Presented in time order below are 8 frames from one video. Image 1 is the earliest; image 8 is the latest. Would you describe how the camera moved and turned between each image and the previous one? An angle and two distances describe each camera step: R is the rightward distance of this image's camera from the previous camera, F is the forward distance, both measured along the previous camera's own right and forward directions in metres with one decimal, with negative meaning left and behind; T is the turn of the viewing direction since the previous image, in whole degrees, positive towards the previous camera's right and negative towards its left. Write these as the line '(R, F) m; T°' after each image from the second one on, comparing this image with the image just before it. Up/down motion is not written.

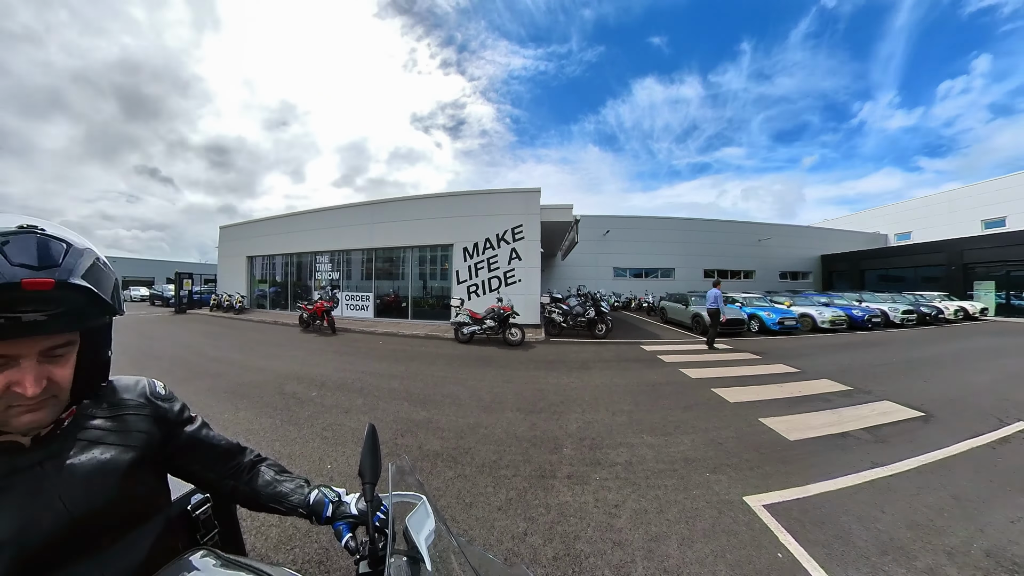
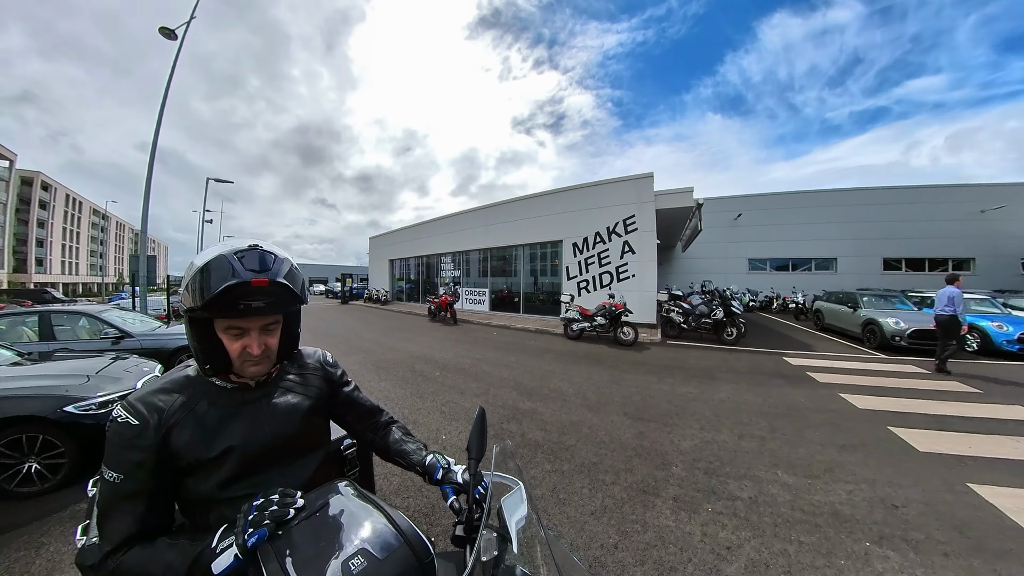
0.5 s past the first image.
(+0.4, +0.1) m; -27°
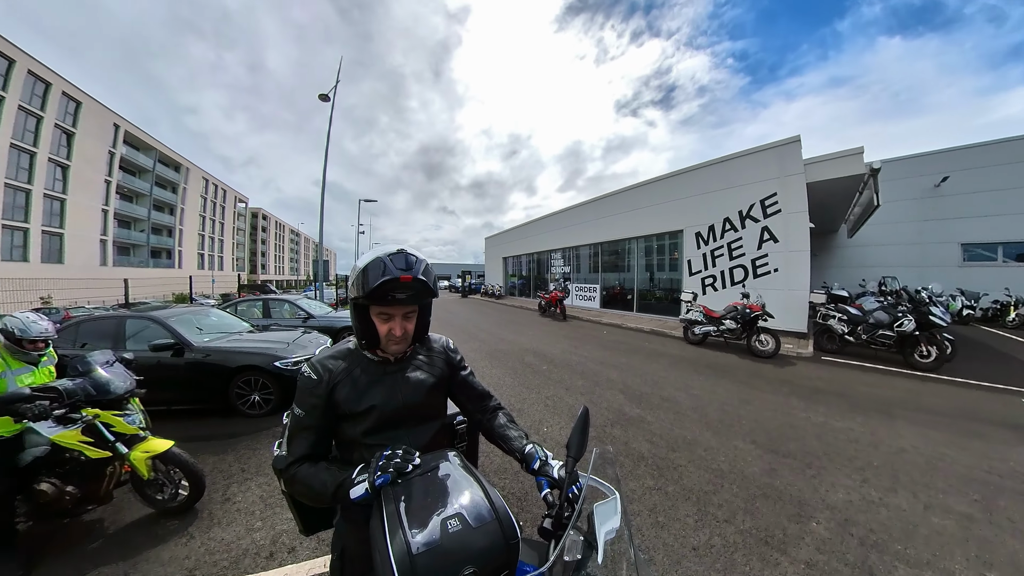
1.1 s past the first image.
(+0.4, +0.1) m; -27°
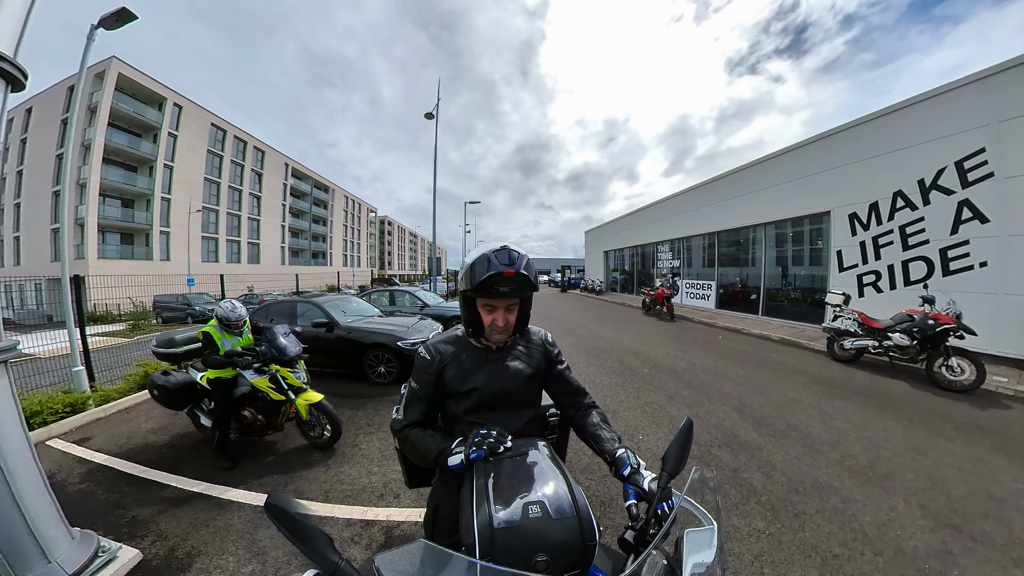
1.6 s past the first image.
(+0.3, +0.1) m; -24°
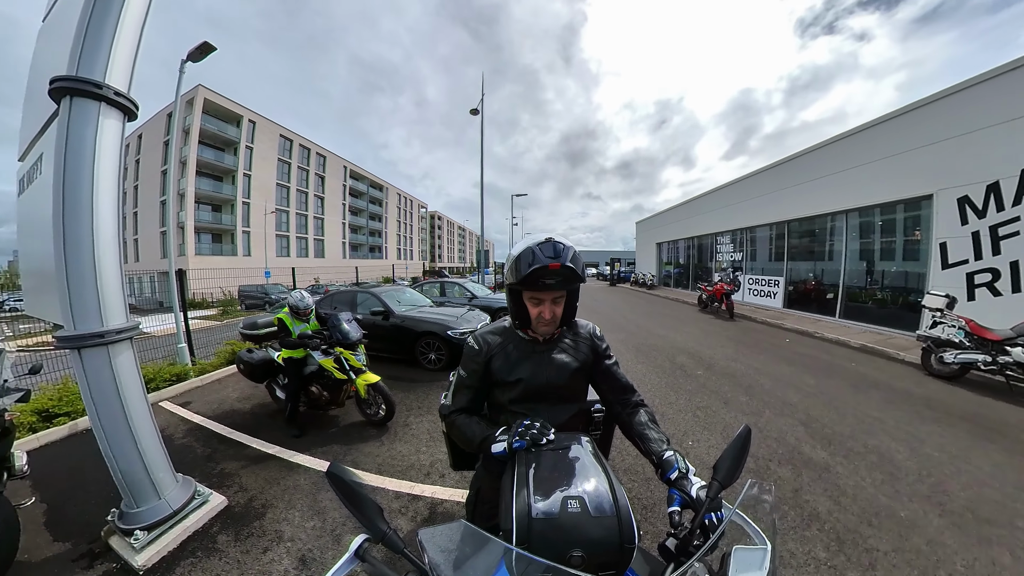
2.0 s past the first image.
(+0.2, 0.0) m; -11°
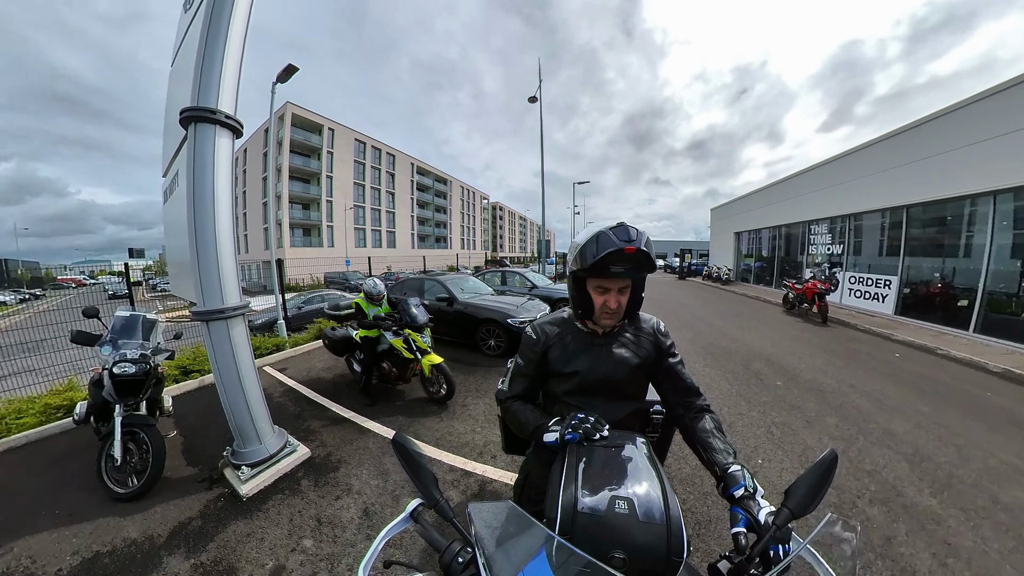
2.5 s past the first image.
(+0.2, 0.0) m; -15°
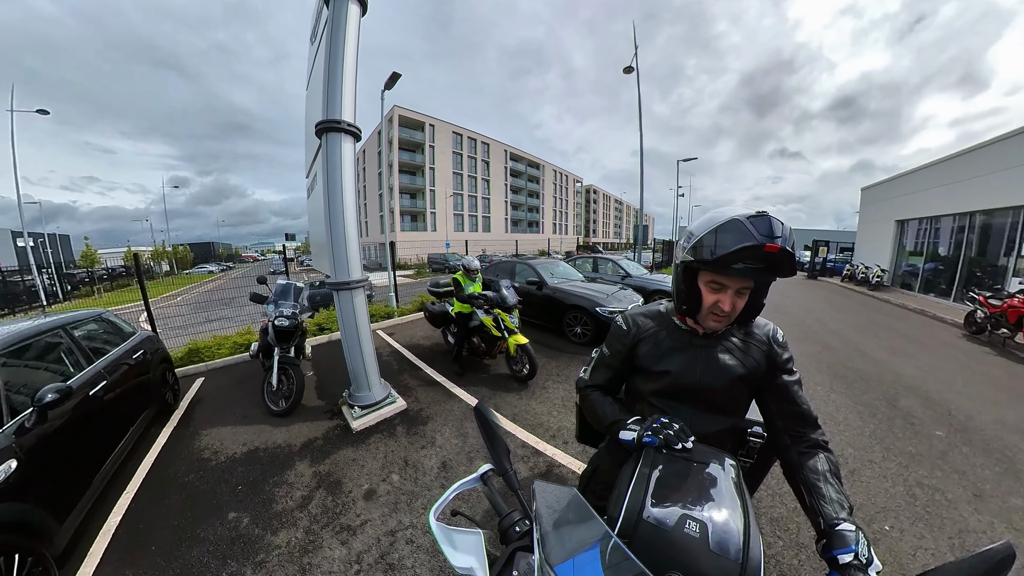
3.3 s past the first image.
(+0.3, +0.1) m; -22°
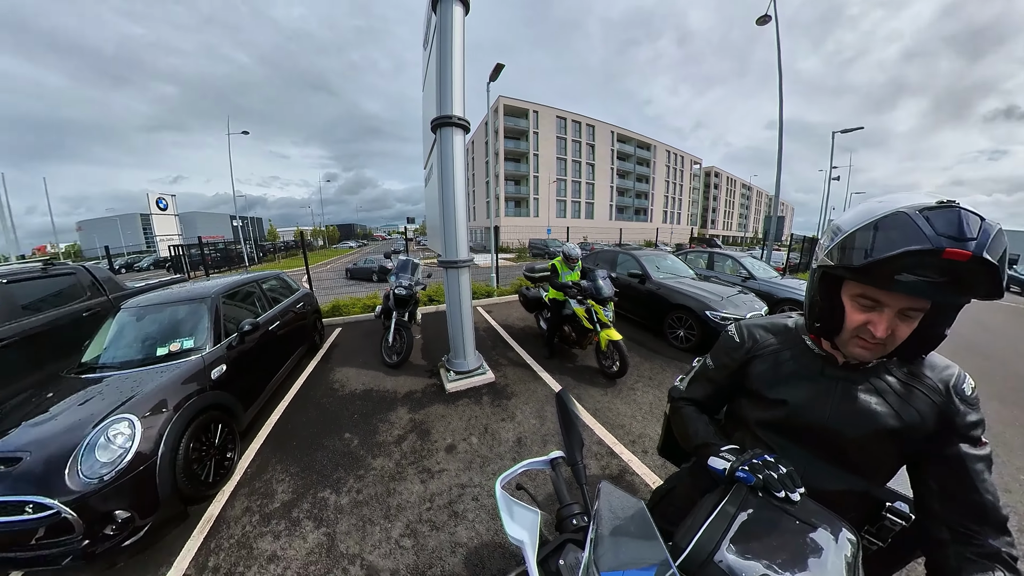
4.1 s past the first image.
(+0.3, +0.1) m; -24°
